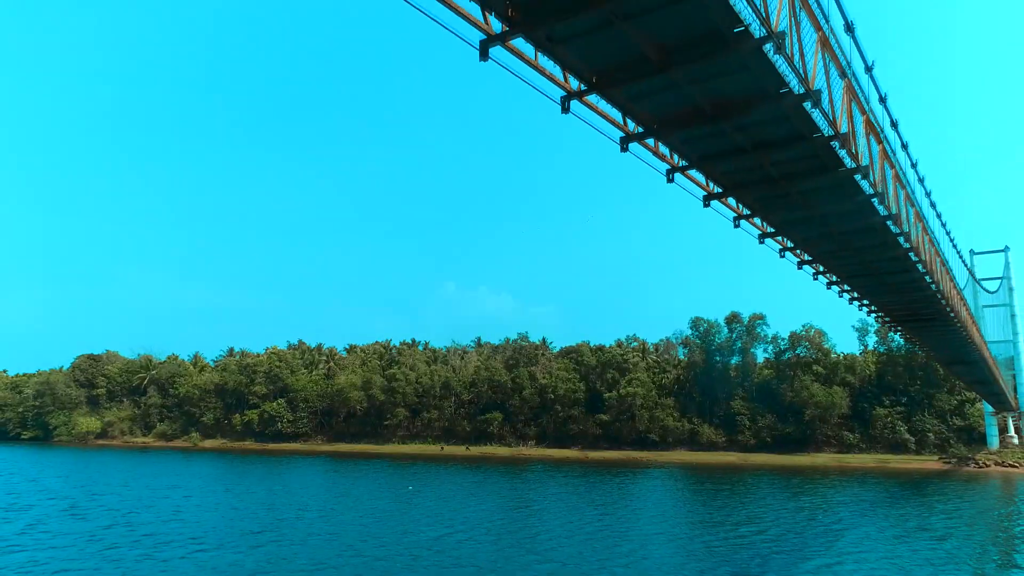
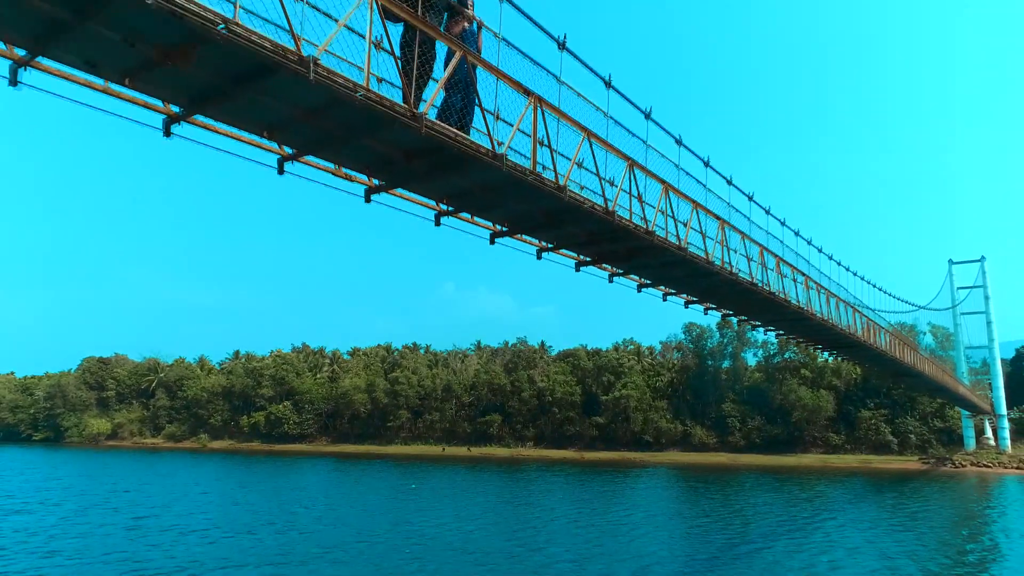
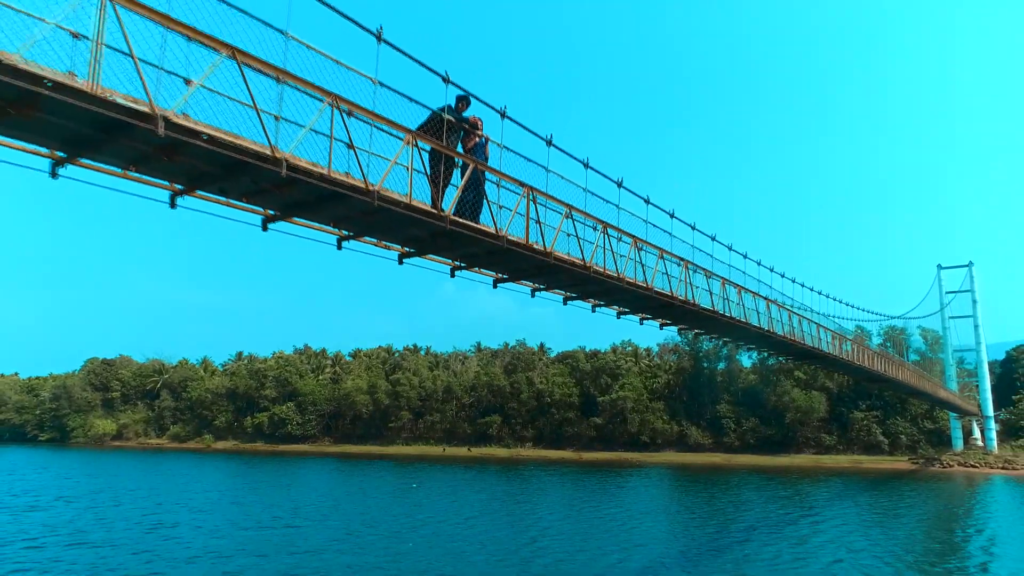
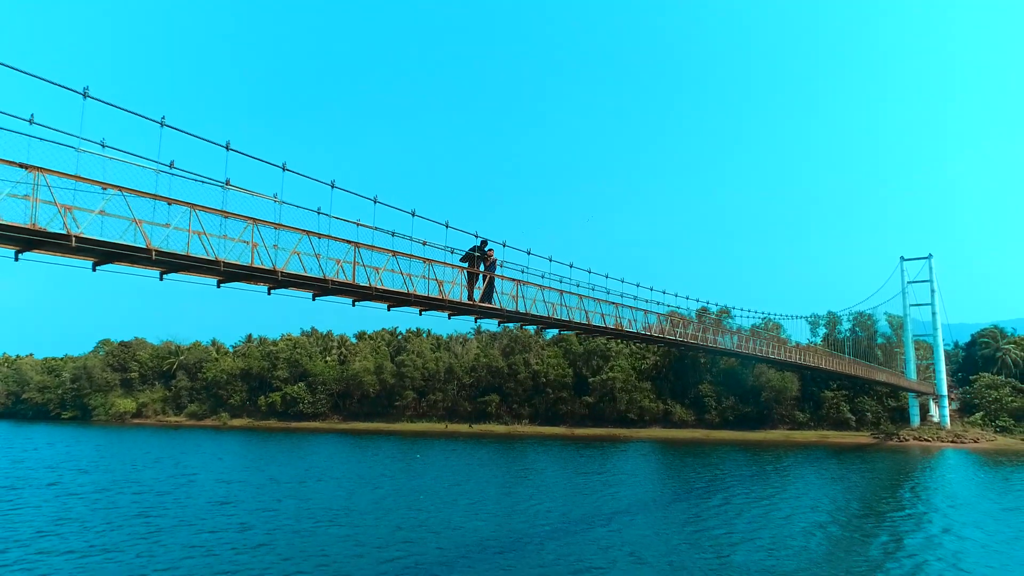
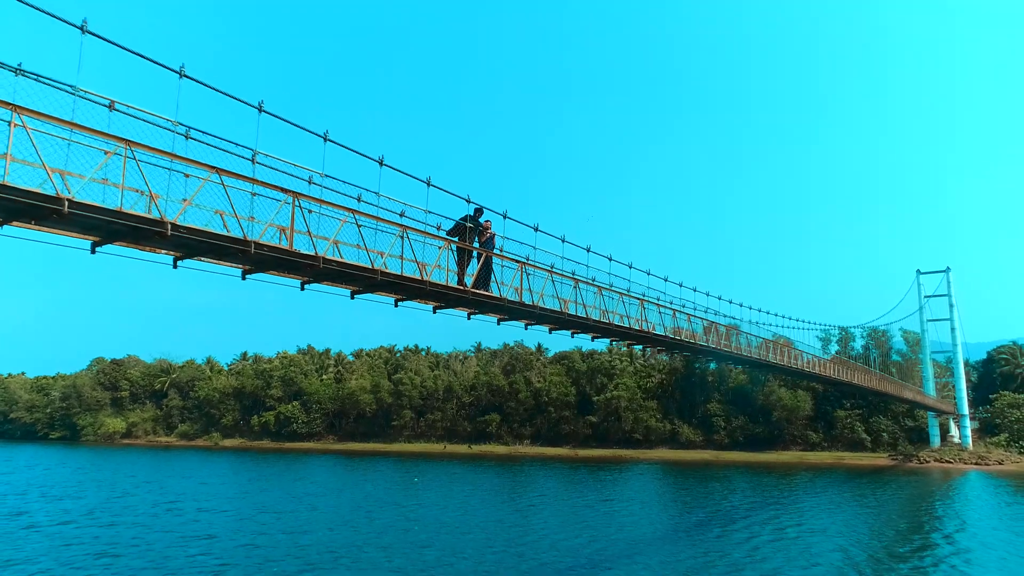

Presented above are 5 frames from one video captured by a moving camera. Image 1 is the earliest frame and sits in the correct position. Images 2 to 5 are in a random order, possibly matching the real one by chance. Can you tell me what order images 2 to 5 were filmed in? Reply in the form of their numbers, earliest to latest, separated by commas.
2, 3, 5, 4
